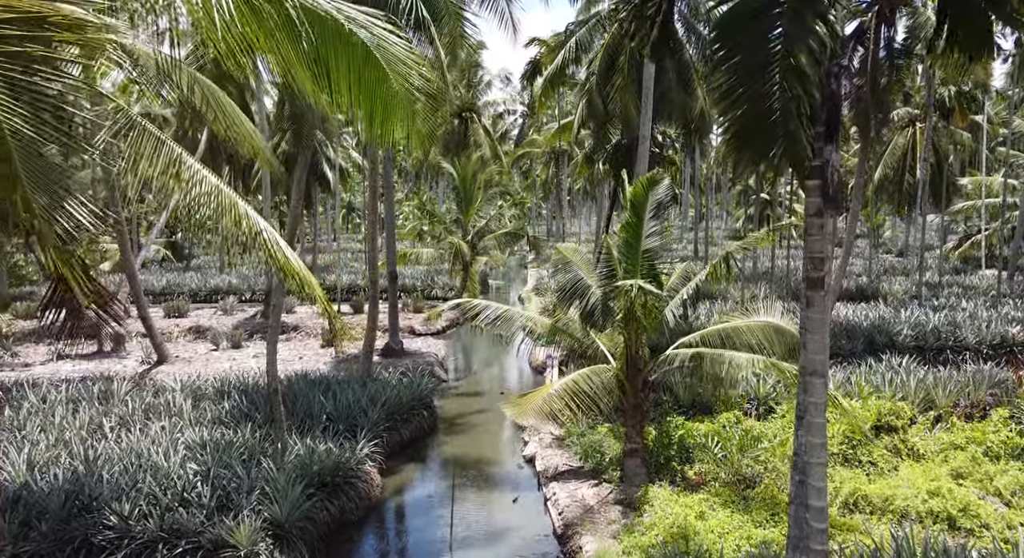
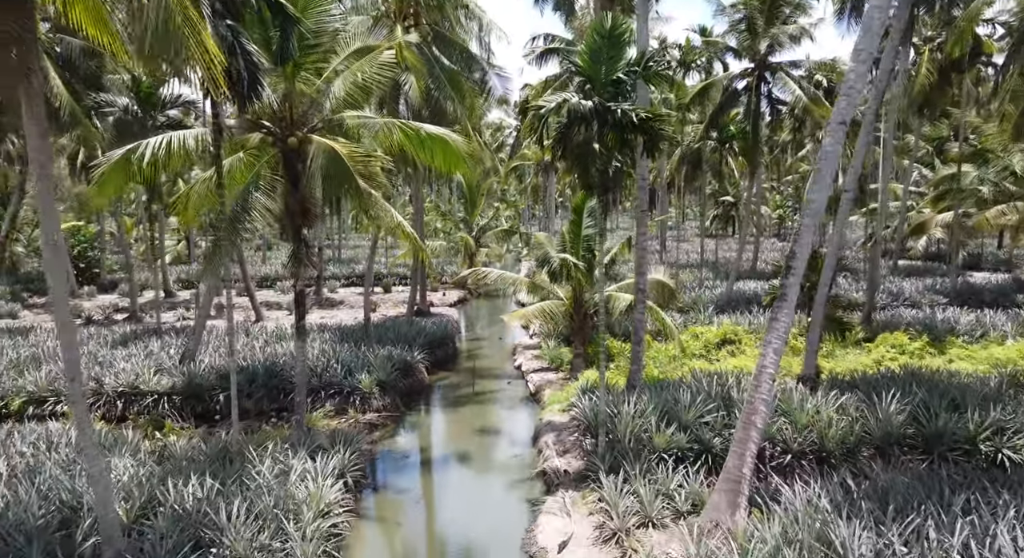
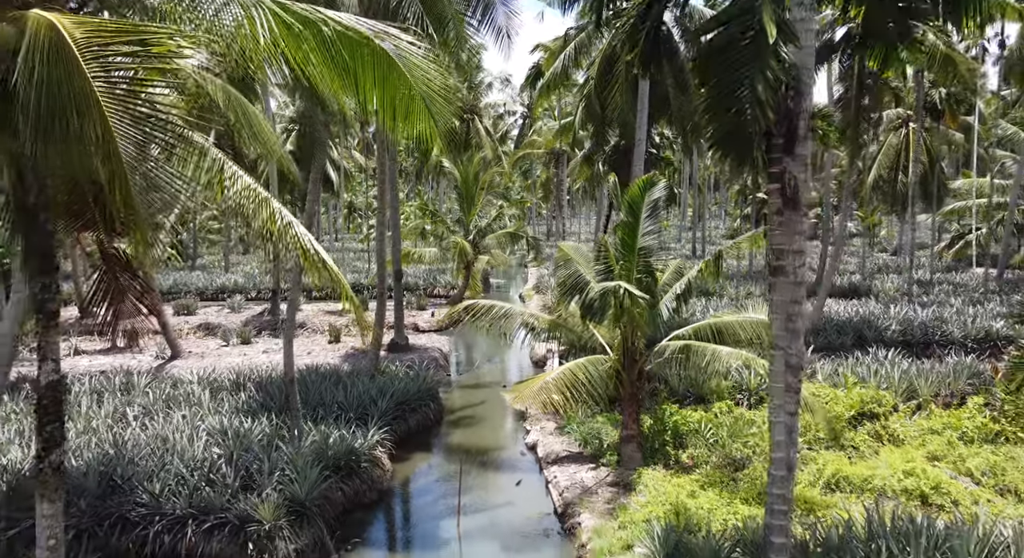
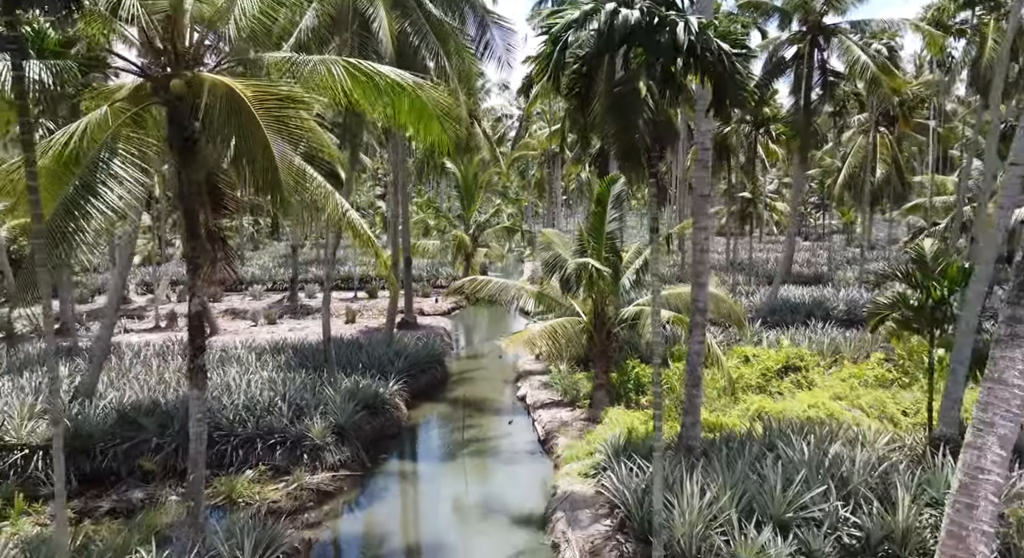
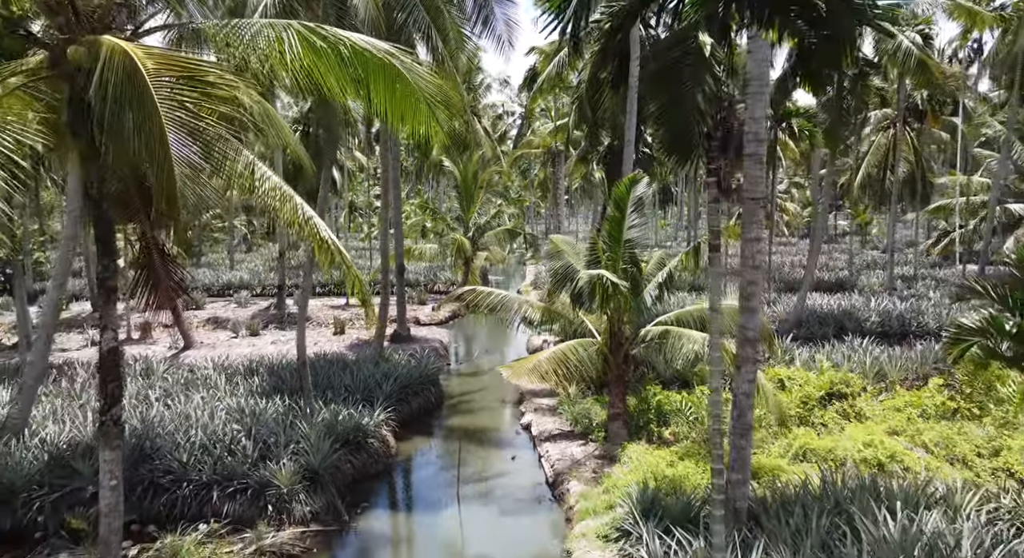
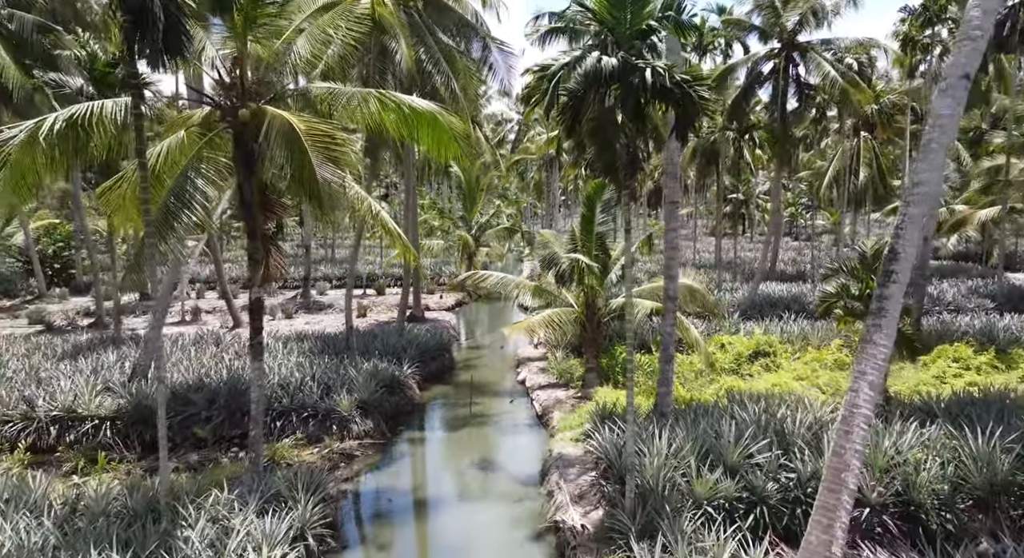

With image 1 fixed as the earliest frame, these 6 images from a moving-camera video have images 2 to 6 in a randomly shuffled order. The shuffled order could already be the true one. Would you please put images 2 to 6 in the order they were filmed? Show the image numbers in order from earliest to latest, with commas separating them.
3, 5, 4, 6, 2
